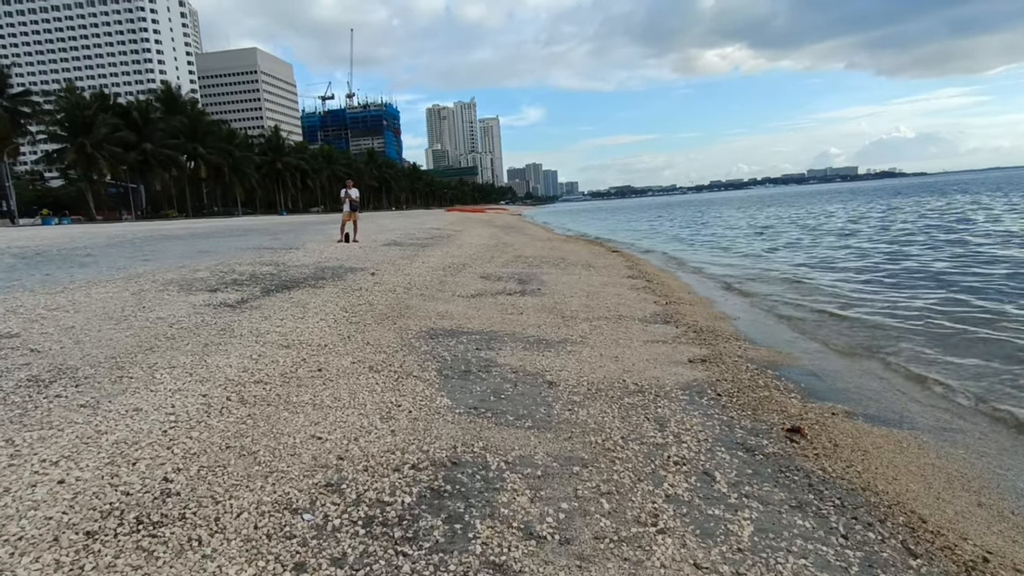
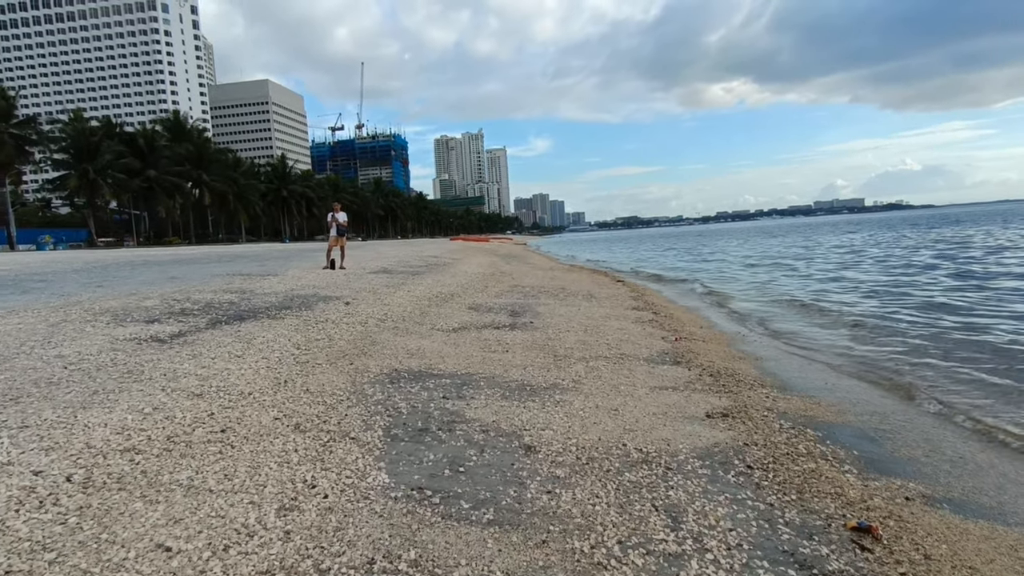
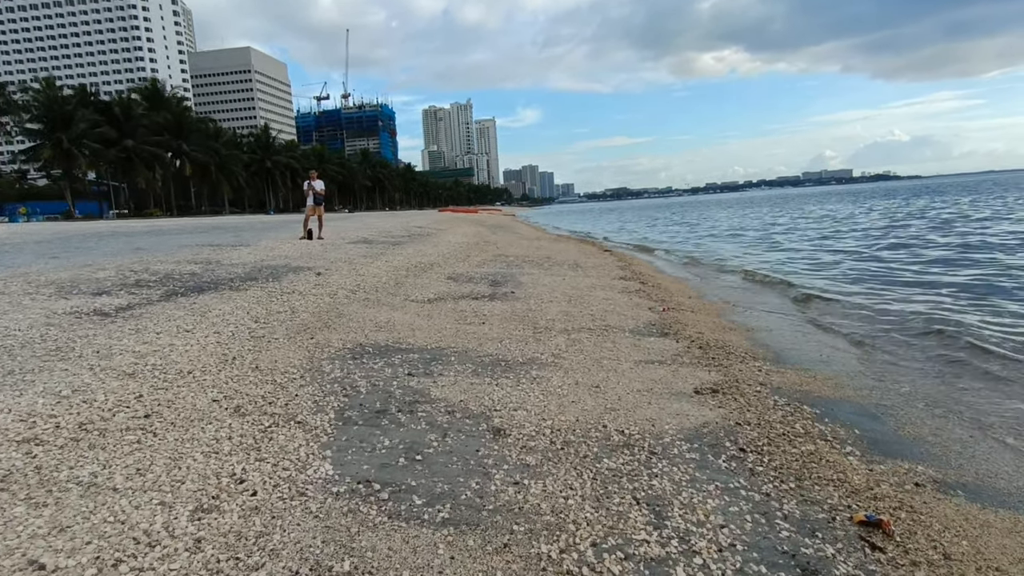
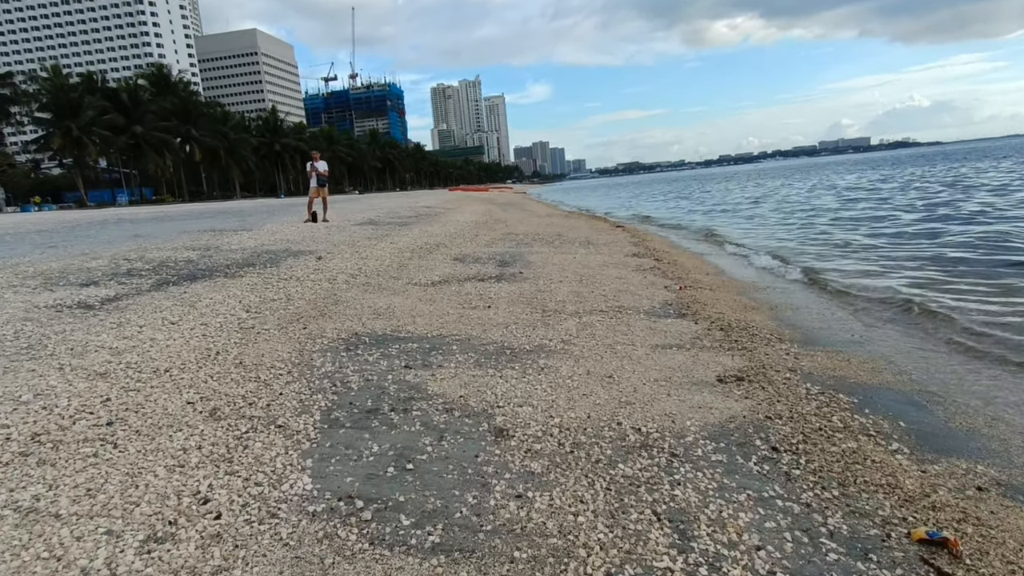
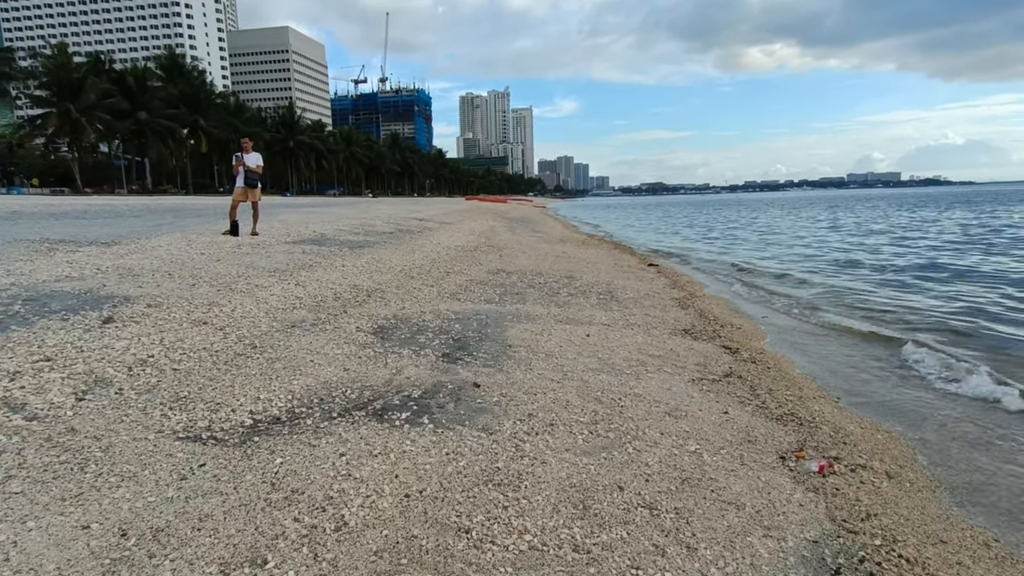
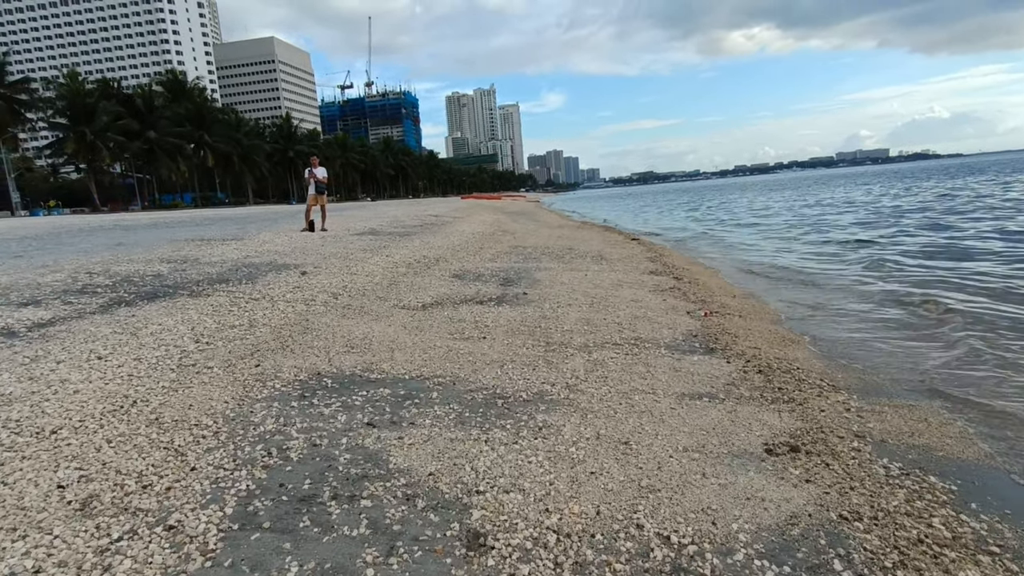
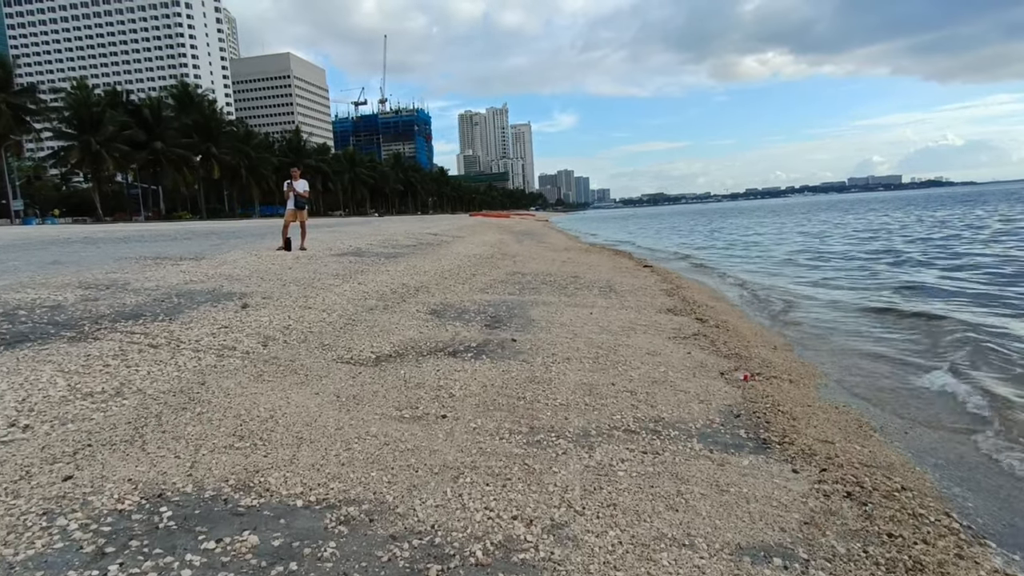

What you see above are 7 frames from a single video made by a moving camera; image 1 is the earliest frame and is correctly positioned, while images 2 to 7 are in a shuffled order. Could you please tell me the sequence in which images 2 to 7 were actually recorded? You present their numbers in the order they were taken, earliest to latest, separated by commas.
2, 3, 4, 6, 7, 5
